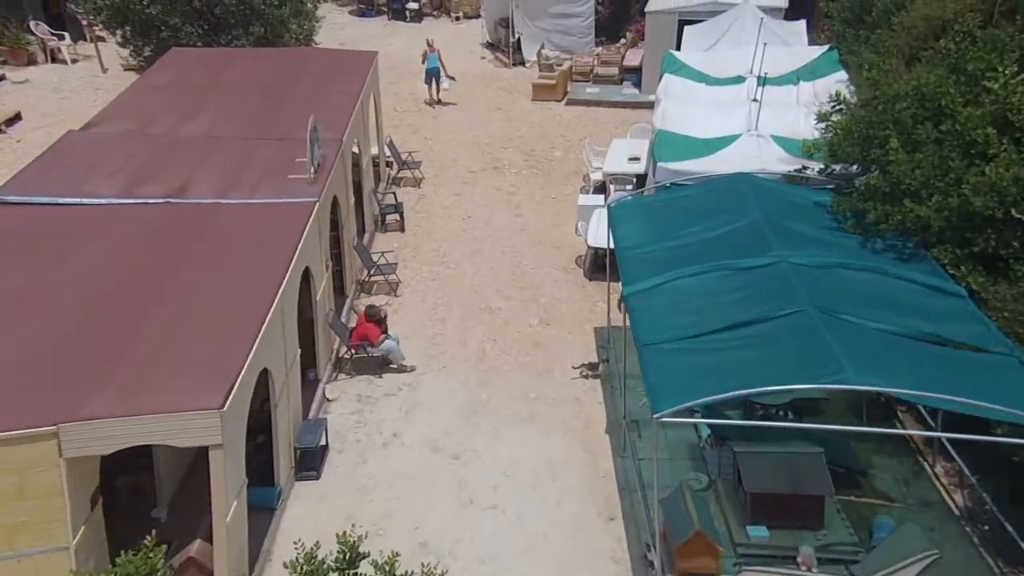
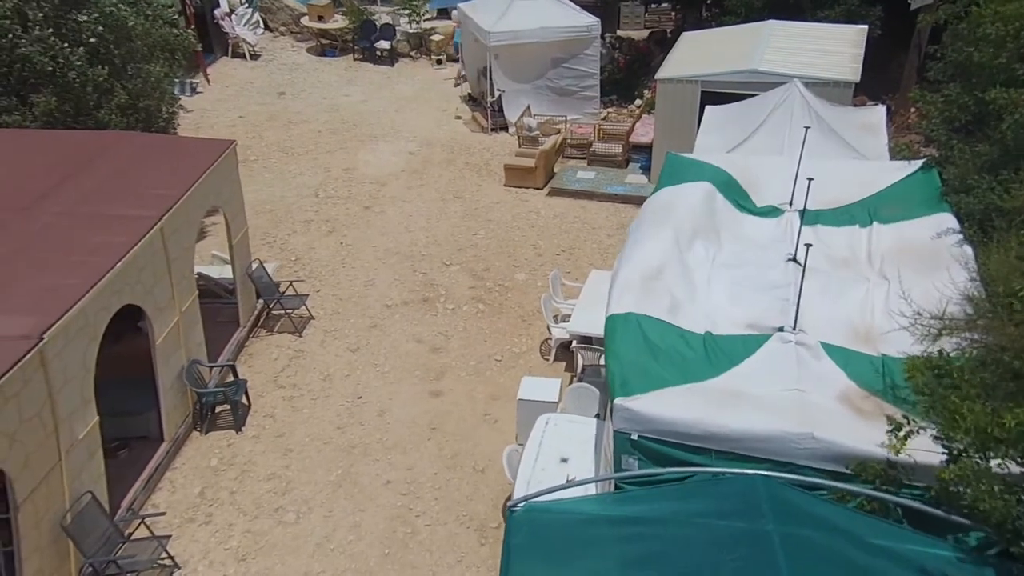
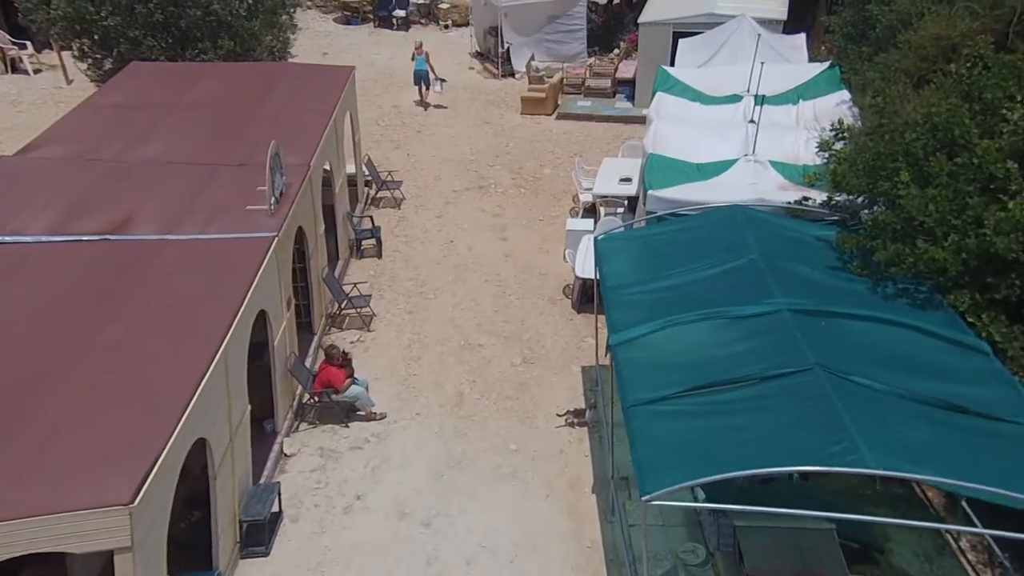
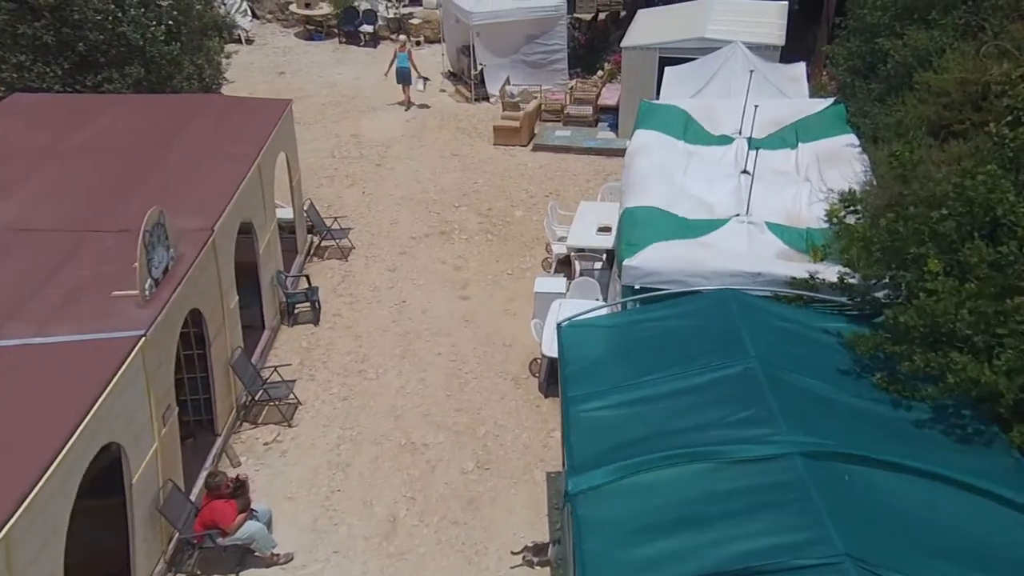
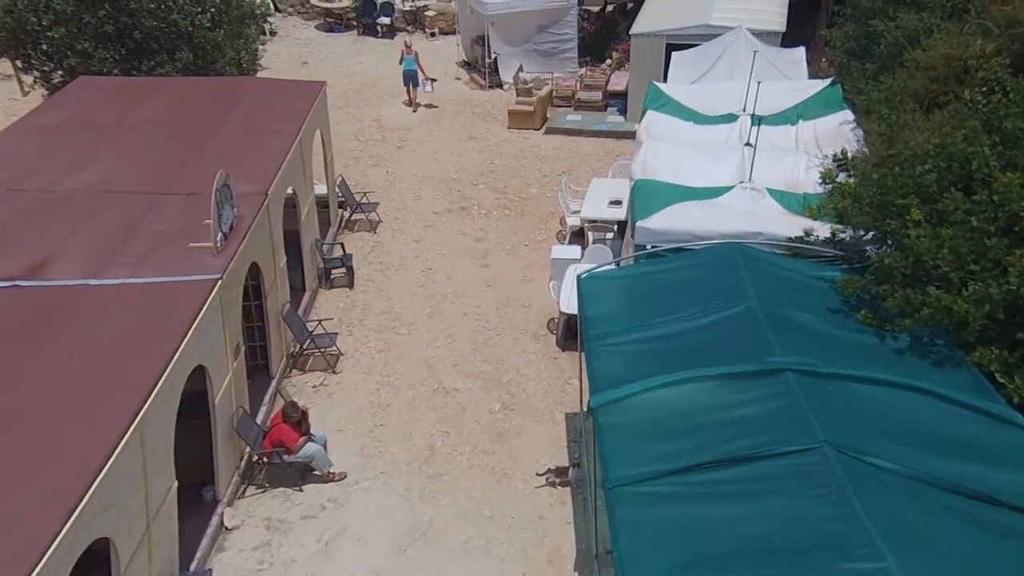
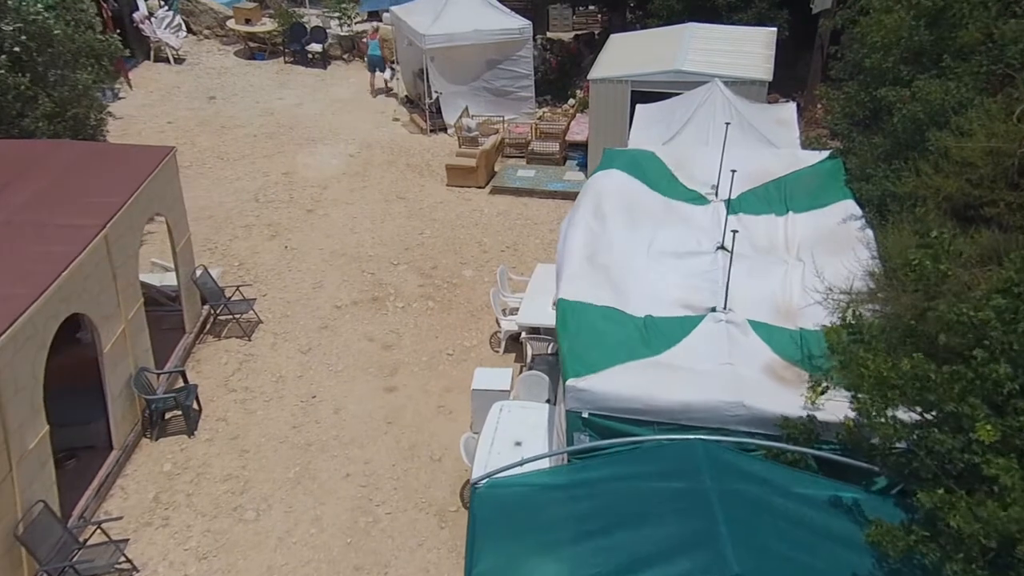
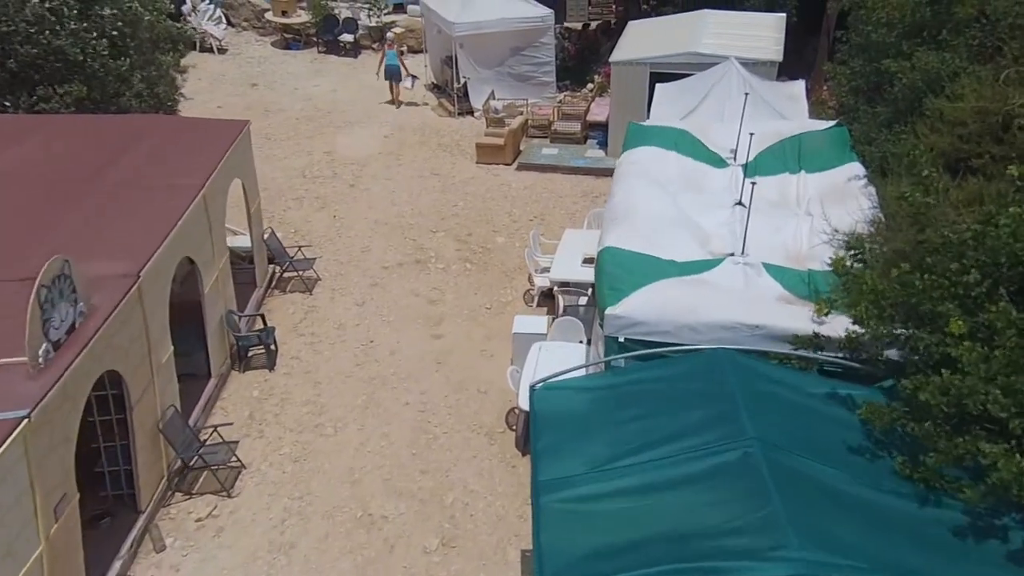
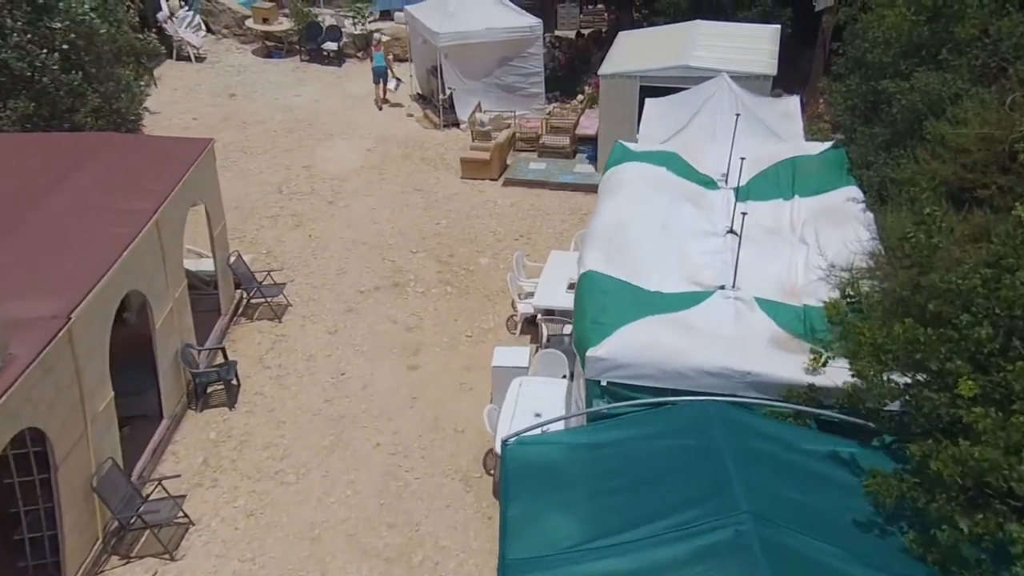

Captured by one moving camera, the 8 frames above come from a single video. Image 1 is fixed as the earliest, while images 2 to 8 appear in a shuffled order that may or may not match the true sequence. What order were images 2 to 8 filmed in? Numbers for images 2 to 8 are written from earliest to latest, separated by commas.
3, 5, 4, 7, 8, 6, 2
